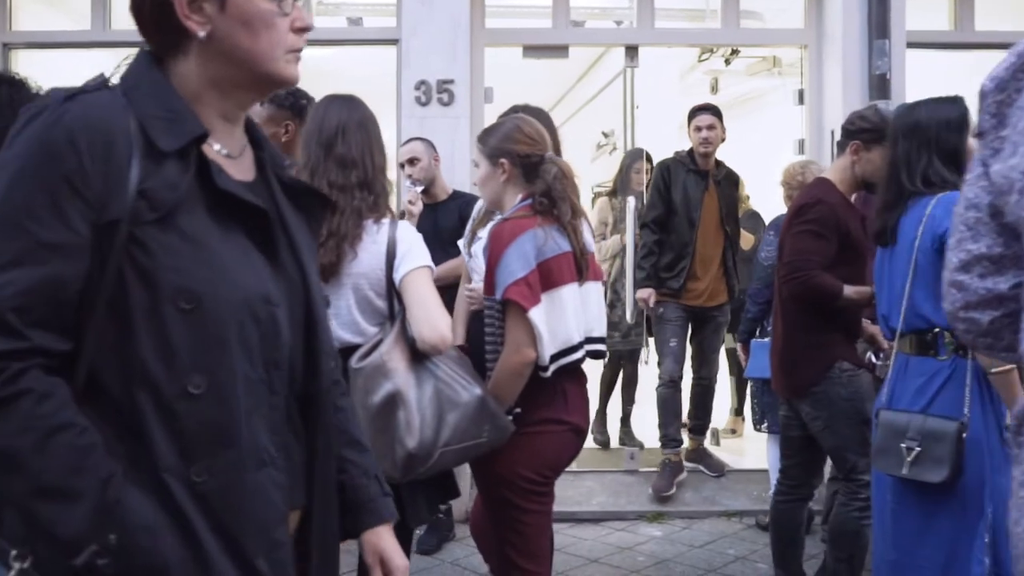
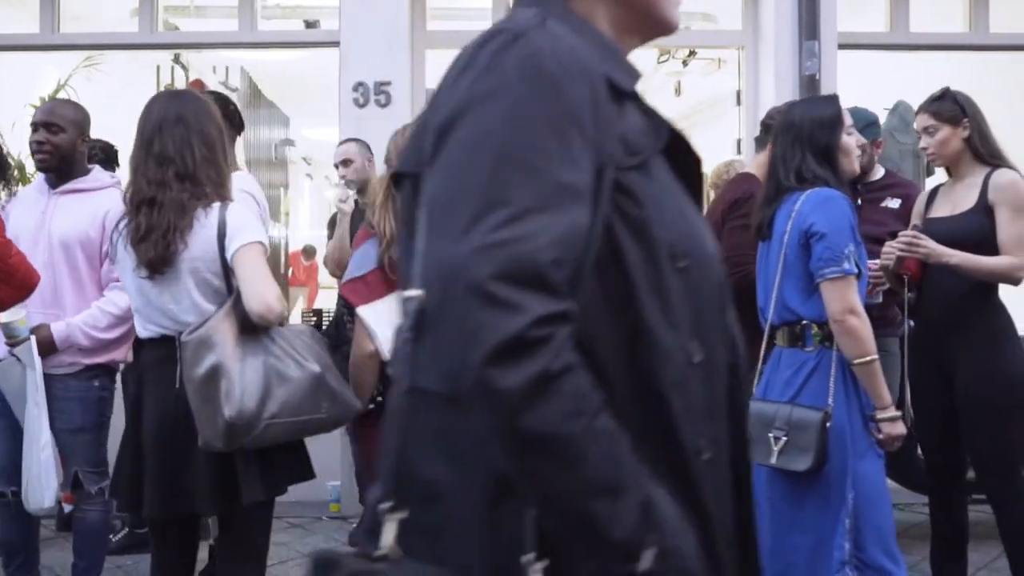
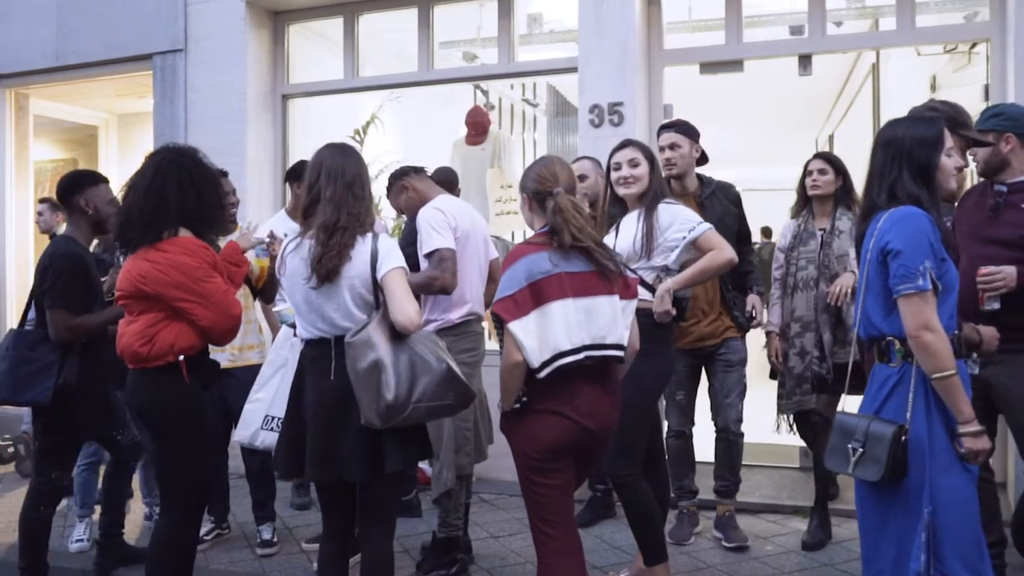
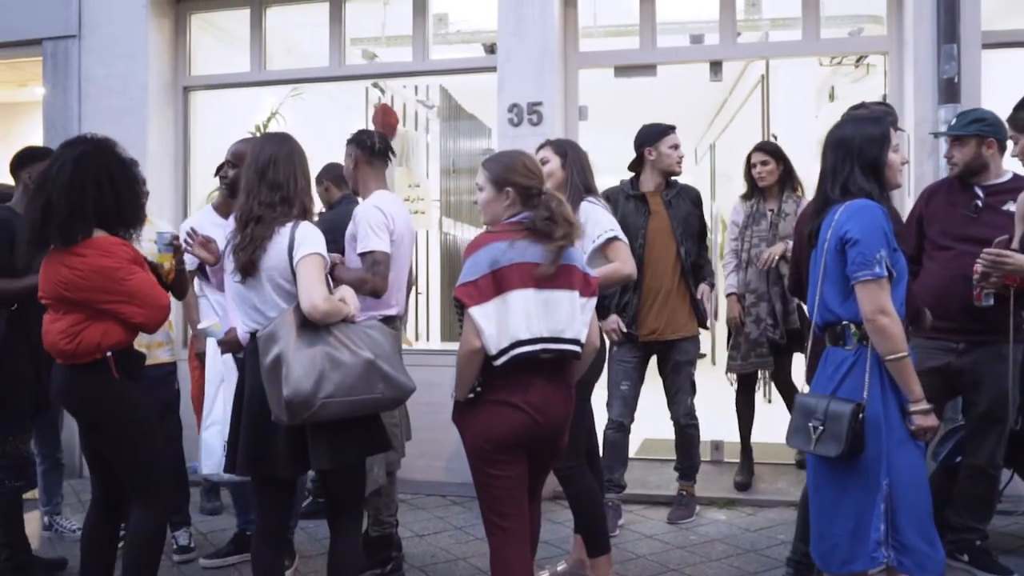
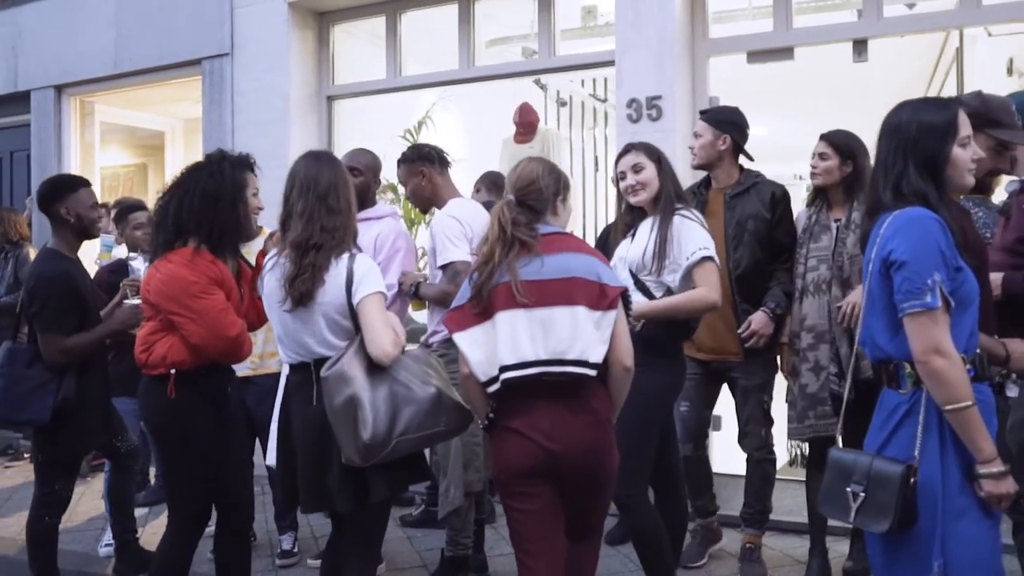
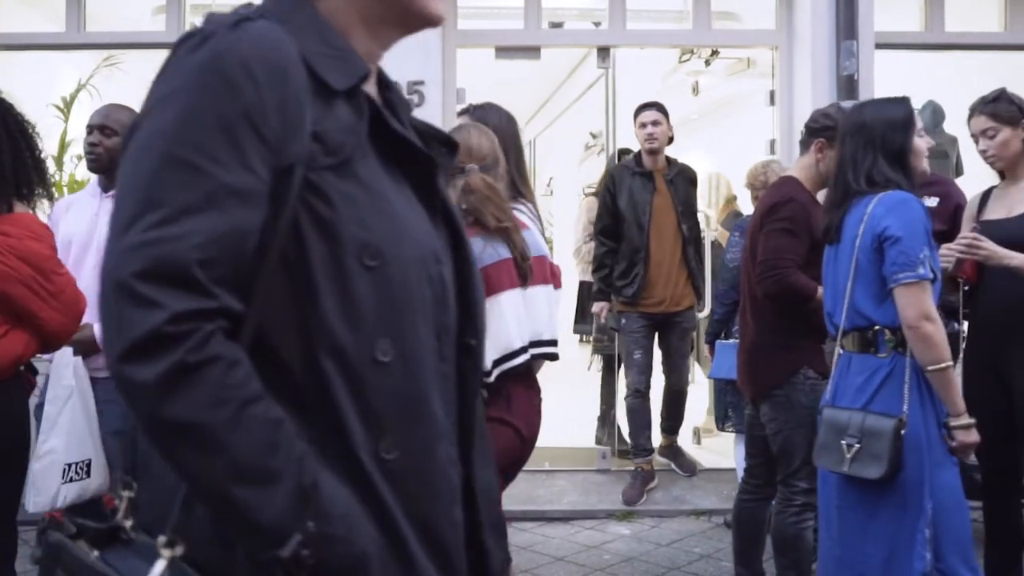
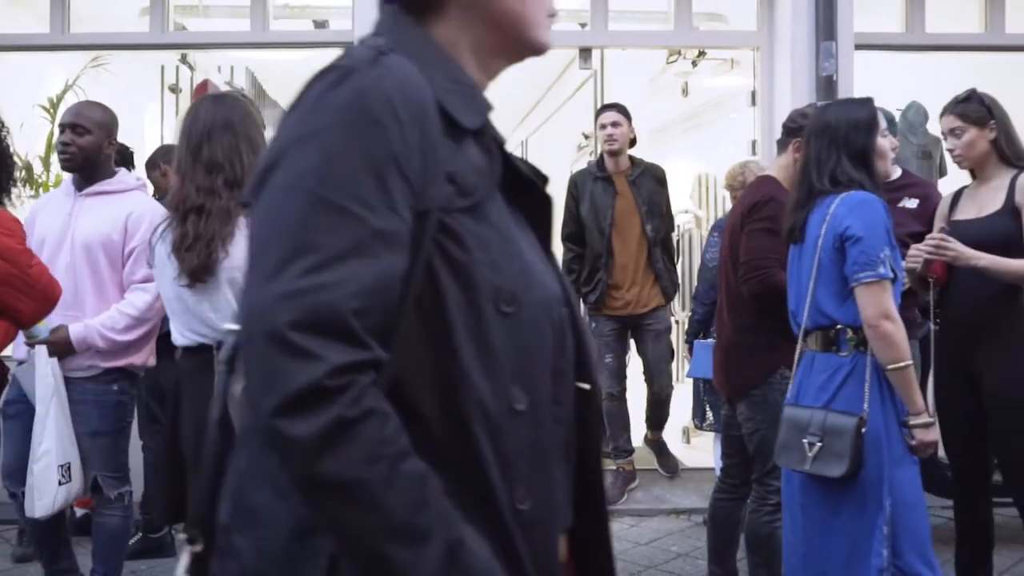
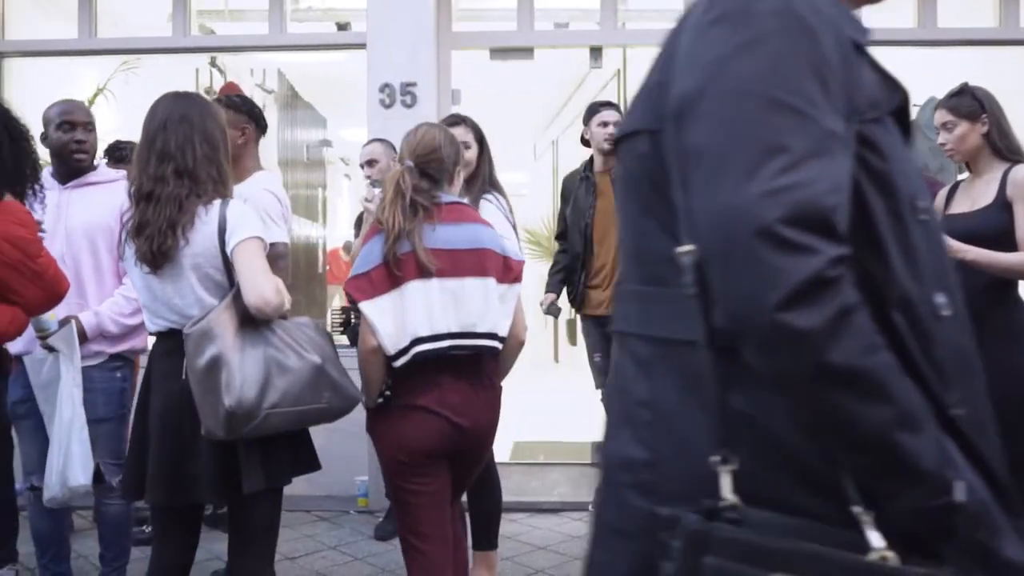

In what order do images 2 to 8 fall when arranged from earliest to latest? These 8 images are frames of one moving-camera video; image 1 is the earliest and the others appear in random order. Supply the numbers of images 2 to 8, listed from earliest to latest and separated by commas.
6, 7, 2, 8, 4, 3, 5
